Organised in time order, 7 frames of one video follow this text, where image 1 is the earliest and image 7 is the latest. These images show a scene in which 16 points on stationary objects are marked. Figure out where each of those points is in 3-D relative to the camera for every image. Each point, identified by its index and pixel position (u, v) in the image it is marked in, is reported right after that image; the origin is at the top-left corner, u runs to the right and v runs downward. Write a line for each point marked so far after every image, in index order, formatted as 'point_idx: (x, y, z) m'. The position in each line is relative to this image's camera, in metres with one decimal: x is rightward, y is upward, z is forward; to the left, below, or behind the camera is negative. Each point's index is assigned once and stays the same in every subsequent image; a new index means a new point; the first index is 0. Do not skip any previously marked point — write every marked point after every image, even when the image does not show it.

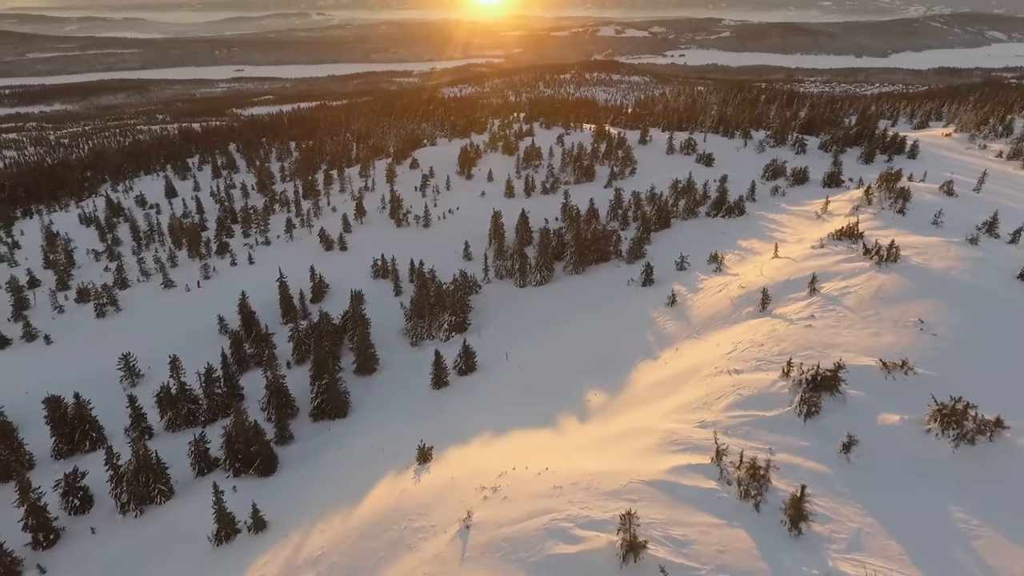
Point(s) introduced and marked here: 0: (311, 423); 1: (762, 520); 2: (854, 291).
0: (-6.5, -4.4, +17.4) m
1: (+3.7, -3.4, +8.0) m
2: (+9.1, -0.1, +14.3) m
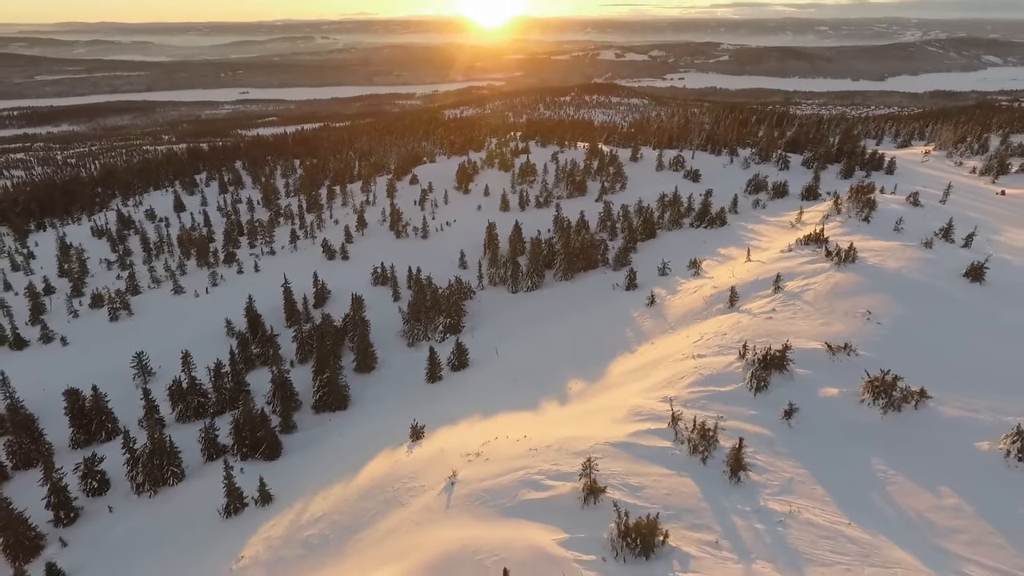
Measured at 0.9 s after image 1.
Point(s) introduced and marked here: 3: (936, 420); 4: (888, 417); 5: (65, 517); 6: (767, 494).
0: (-6.8, -4.4, +18.6) m
1: (+3.3, -3.1, +9.2) m
2: (+8.7, 0.0, +15.6) m
3: (+7.9, -2.4, +10.0) m
4: (+7.1, -2.4, +10.2) m
5: (-12.3, -6.3, +14.9) m
6: (+4.1, -3.3, +8.6) m
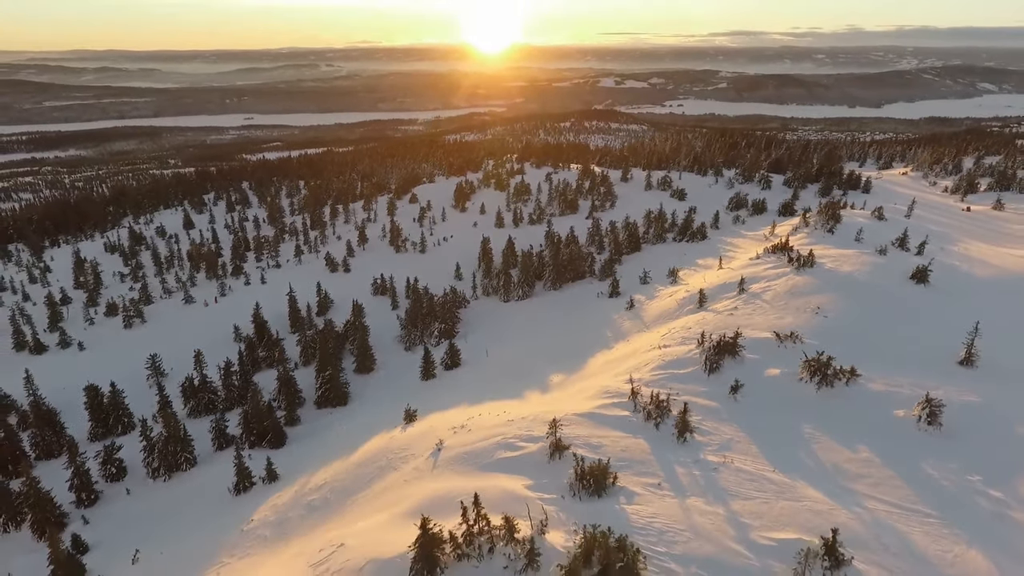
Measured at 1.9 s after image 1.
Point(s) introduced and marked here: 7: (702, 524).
0: (-7.3, -4.5, +20.0) m
1: (+2.9, -2.8, +10.6) m
2: (+8.3, 0.0, +17.1) m
3: (+7.4, -2.2, +11.5) m
4: (+6.7, -2.2, +11.6) m
5: (-12.8, -6.3, +16.2) m
6: (+3.6, -3.0, +10.0) m
7: (+2.8, -3.5, +8.1) m
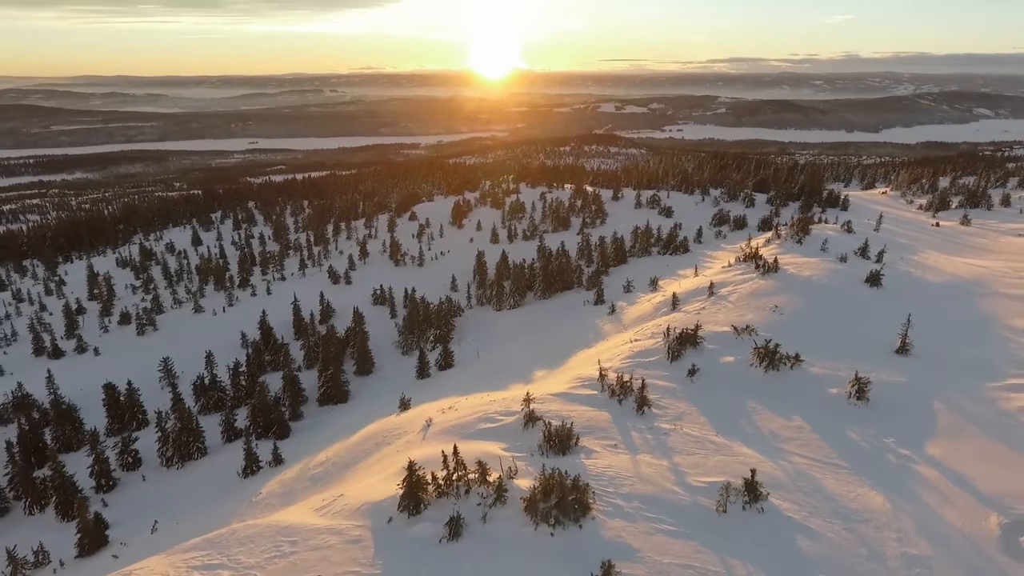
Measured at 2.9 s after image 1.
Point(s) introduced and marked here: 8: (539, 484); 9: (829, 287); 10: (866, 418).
0: (-7.7, -4.7, +21.4) m
1: (+2.4, -2.7, +12.1) m
2: (+7.9, -0.1, +18.7) m
3: (+7.0, -2.1, +12.9) m
4: (+6.2, -2.1, +13.1) m
5: (-13.2, -6.4, +17.5) m
6: (+3.2, -2.8, +11.5) m
7: (+2.4, -3.3, +9.6) m
8: (+0.4, -3.2, +8.8) m
9: (+10.6, +0.1, +18.1) m
10: (+7.5, -2.7, +11.4) m
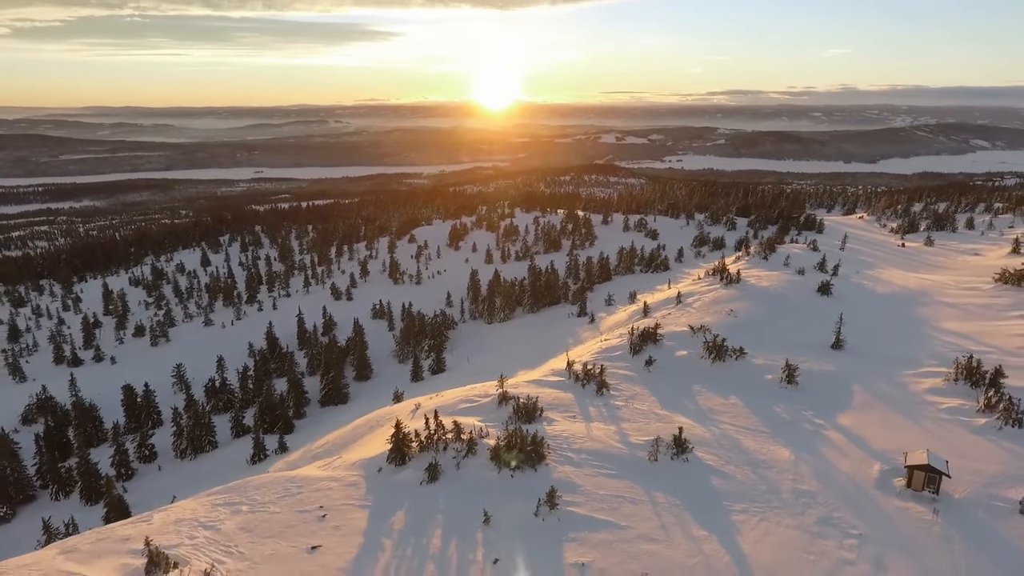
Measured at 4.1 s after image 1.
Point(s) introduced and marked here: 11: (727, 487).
0: (-8.3, -5.2, +23.2) m
1: (+1.8, -2.6, +13.9) m
2: (+7.3, -0.4, +20.7) m
3: (+6.4, -2.1, +14.8) m
4: (+5.6, -2.1, +15.0) m
5: (-13.8, -6.6, +19.3) m
6: (+2.6, -2.7, +13.3) m
7: (+1.8, -3.1, +11.4) m
8: (-0.2, -3.0, +10.7) m
9: (+10.1, -0.2, +20.1) m
10: (+6.9, -2.7, +13.3) m
11: (+3.8, -3.5, +9.6) m
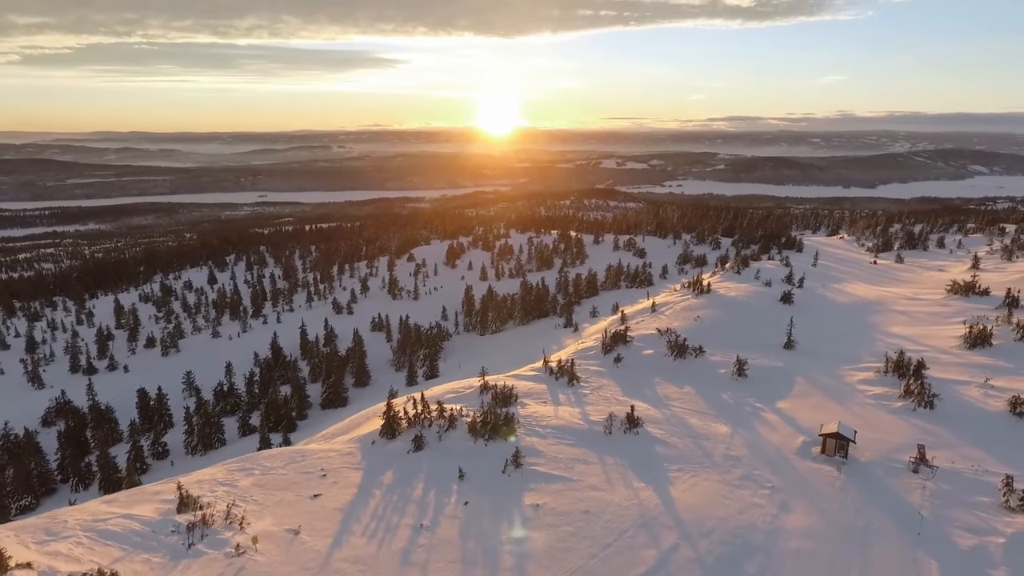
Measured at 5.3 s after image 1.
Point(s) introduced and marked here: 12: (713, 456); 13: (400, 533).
0: (-8.8, -5.6, +24.8) m
1: (+1.3, -2.7, +15.6) m
2: (+6.8, -0.8, +22.5) m
3: (+5.9, -2.3, +16.5) m
4: (+5.1, -2.3, +16.7) m
5: (-14.3, -6.9, +20.8) m
6: (+2.0, -2.8, +15.0) m
7: (+1.2, -3.1, +13.1) m
8: (-0.7, -3.0, +12.4) m
9: (+9.5, -0.6, +21.9) m
10: (+6.3, -2.7, +15.0) m
11: (+3.3, -3.4, +11.3) m
12: (+4.2, -3.5, +11.2) m
13: (-1.8, -3.9, +8.7) m
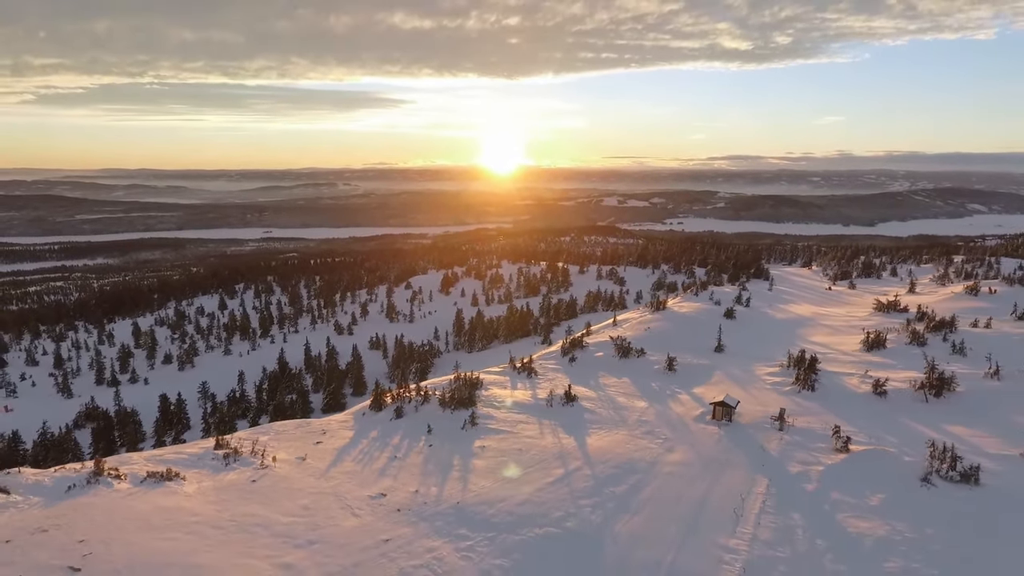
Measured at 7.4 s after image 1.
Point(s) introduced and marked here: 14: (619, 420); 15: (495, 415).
0: (-9.8, -6.5, +27.8) m
1: (+0.2, -3.1, +18.9) m
2: (+5.7, -1.6, +25.8) m
3: (+4.8, -2.7, +19.8) m
4: (+4.0, -2.7, +20.0) m
5: (-15.4, -7.5, +23.8) m
6: (+1.0, -3.1, +18.3) m
7: (+0.1, -3.2, +16.3) m
8: (-1.8, -3.1, +15.6) m
9: (+8.5, -1.4, +25.2) m
10: (+5.3, -3.0, +18.2) m
11: (+2.2, -3.5, +14.5) m
12: (+3.1, -3.5, +14.4) m
13: (-2.9, -3.8, +11.9) m
14: (+2.9, -3.5, +14.4) m
15: (-0.5, -3.4, +14.5) m
